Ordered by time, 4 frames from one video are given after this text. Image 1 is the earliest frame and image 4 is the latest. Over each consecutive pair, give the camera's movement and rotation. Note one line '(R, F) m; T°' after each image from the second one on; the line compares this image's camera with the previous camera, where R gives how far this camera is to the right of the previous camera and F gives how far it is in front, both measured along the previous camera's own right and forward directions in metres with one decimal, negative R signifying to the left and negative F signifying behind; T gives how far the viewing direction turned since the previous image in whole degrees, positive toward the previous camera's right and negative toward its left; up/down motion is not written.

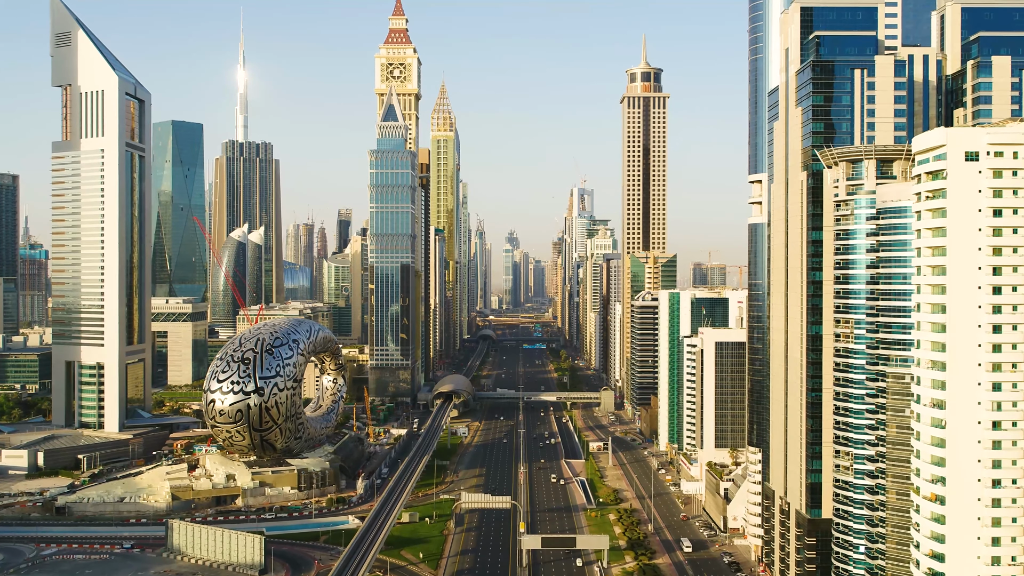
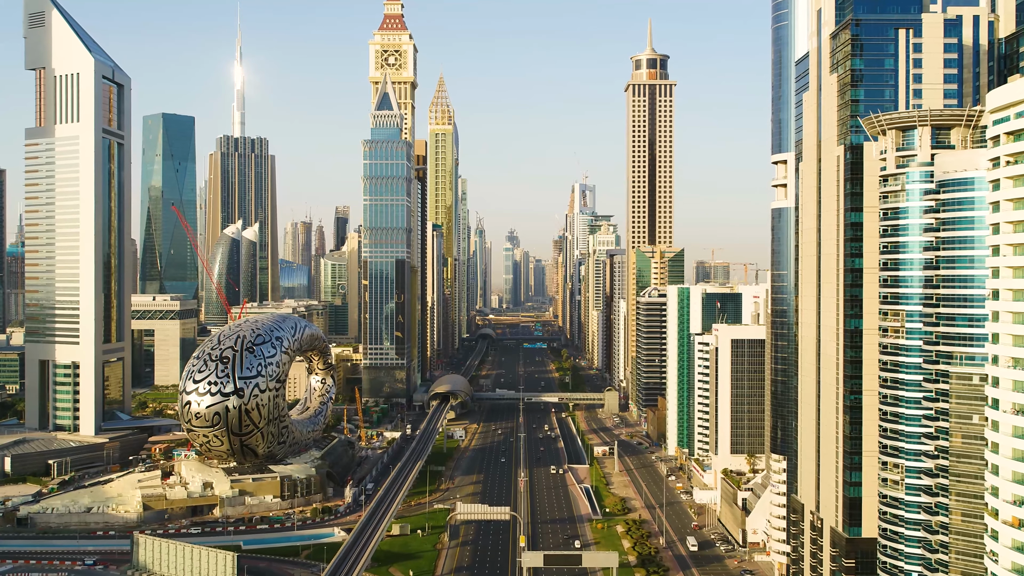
(+0.1, +5.4) m; 0°
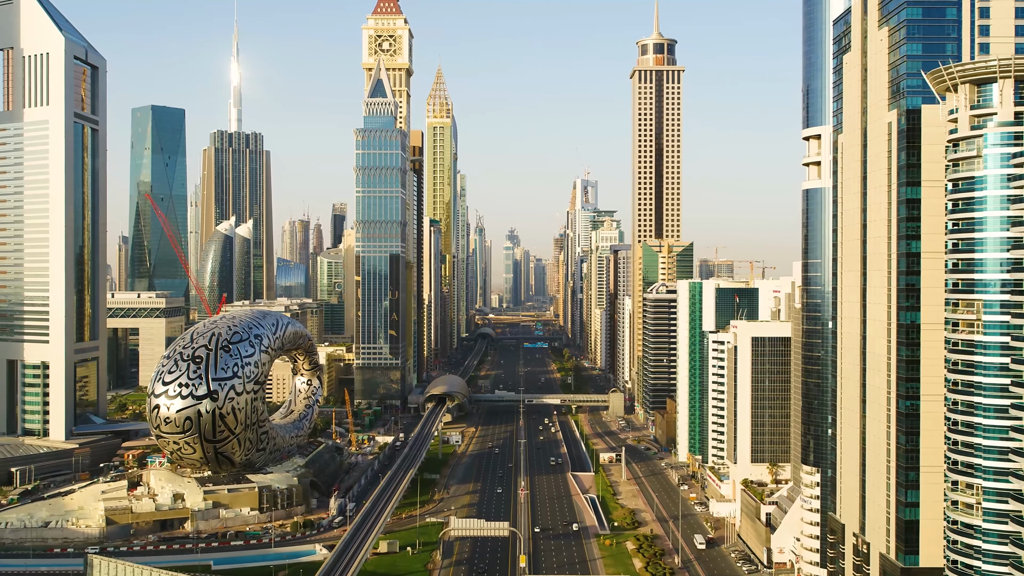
(+0.1, +5.8) m; 0°
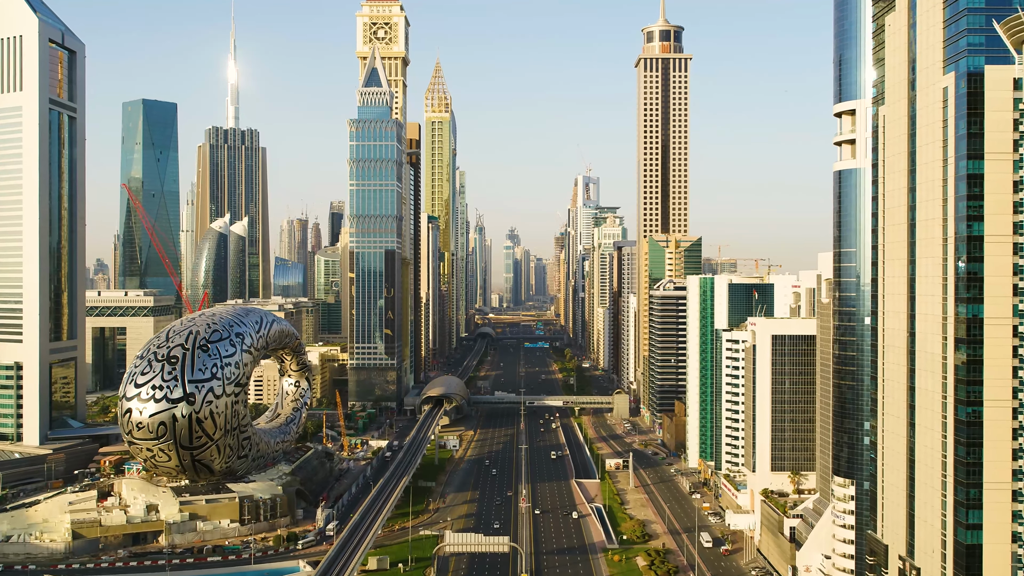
(0.0, +4.6) m; 0°
